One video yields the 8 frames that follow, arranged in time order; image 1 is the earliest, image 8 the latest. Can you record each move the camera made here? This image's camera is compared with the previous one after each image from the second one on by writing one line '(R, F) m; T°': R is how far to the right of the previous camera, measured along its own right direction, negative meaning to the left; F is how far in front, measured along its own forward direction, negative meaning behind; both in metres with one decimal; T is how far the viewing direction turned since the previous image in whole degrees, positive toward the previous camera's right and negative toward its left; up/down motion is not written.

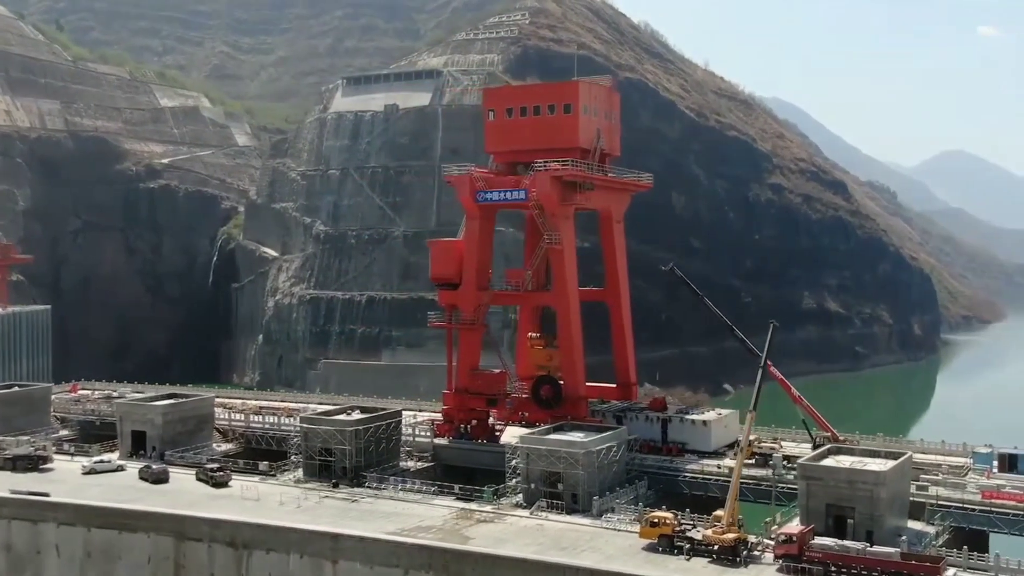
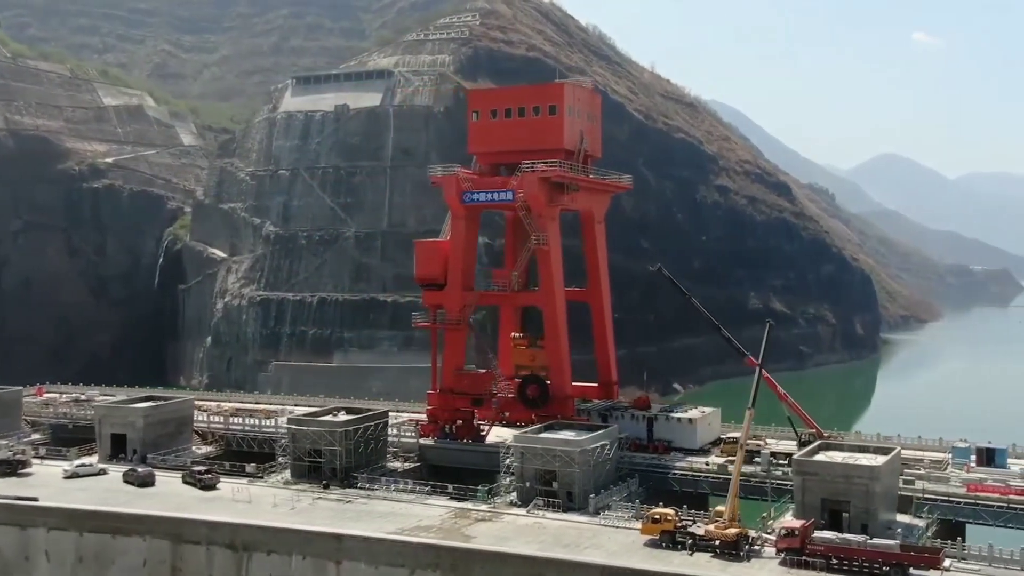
(-1.3, -0.1) m; +3°
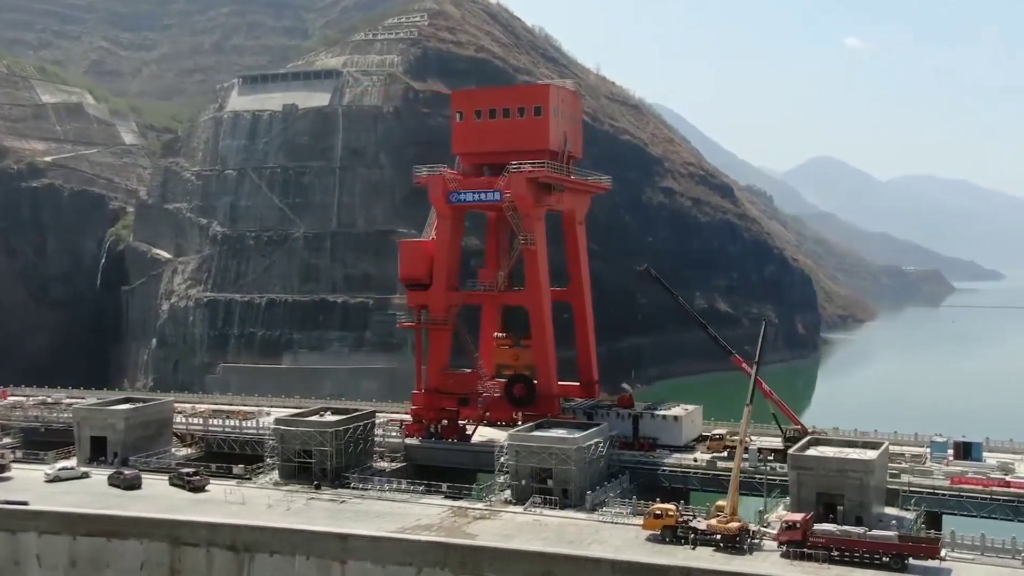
(-1.4, -0.2) m; +3°
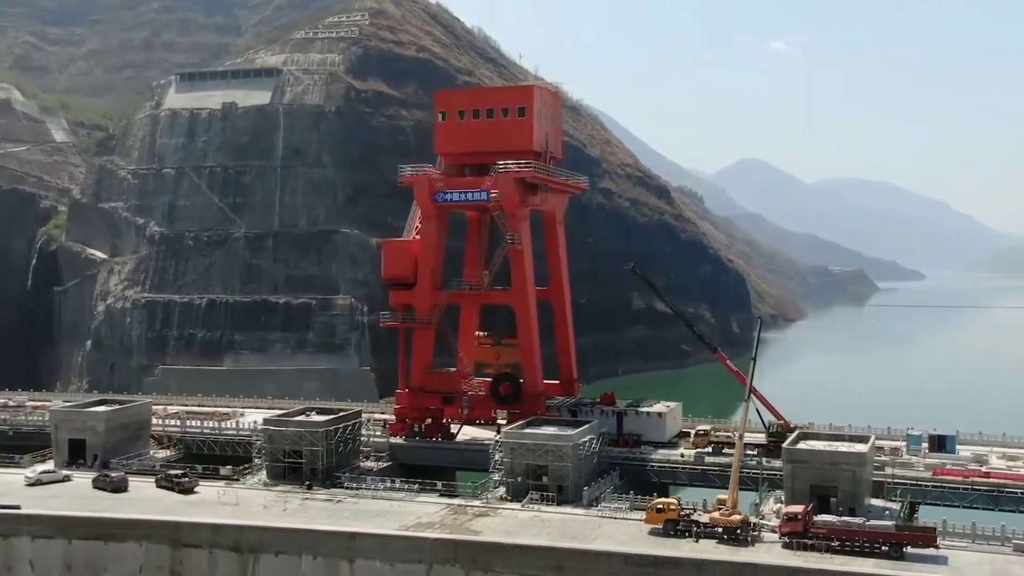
(-1.7, -0.2) m; +4°
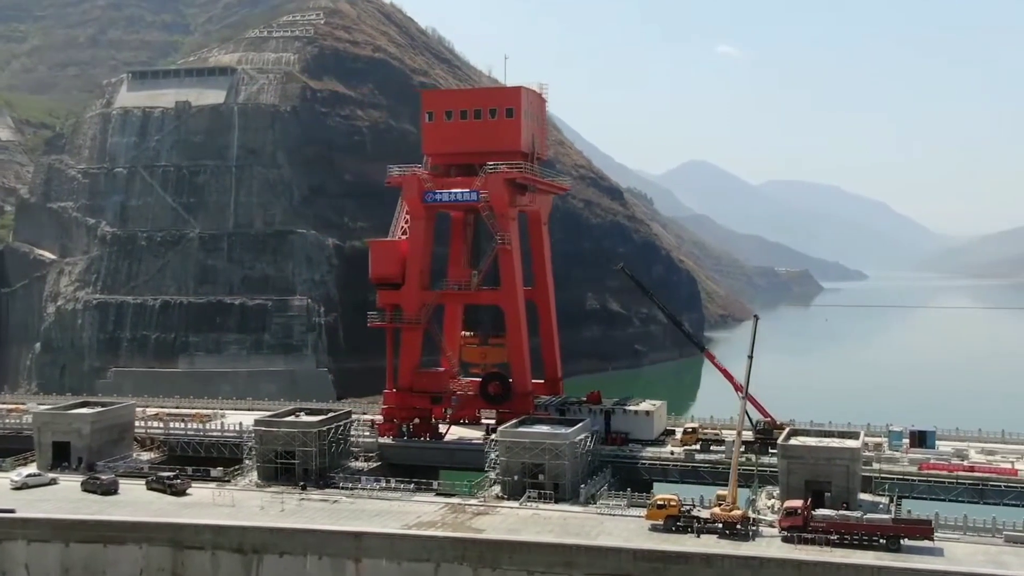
(-1.2, -0.2) m; +3°
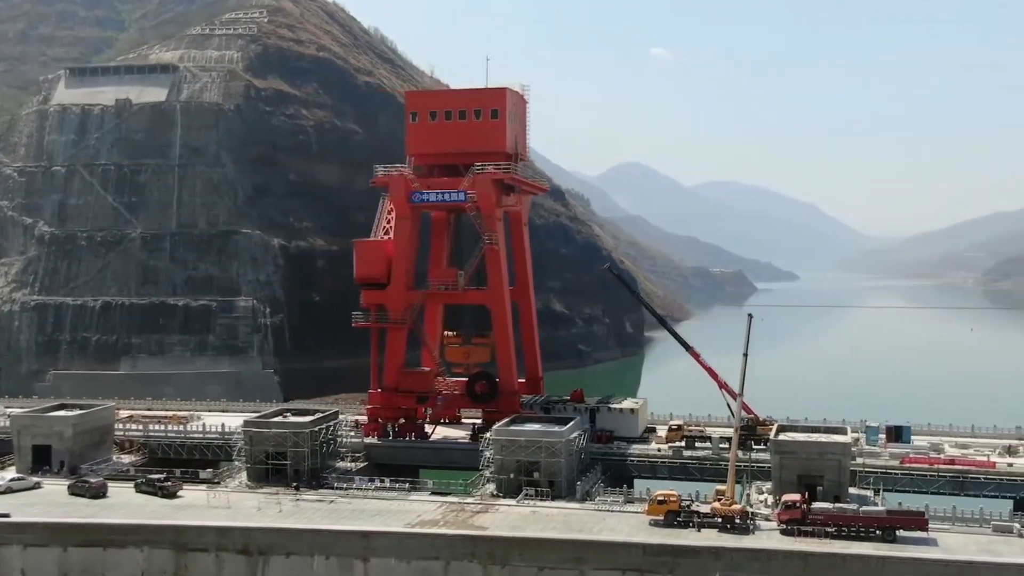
(-1.6, -0.2) m; +4°
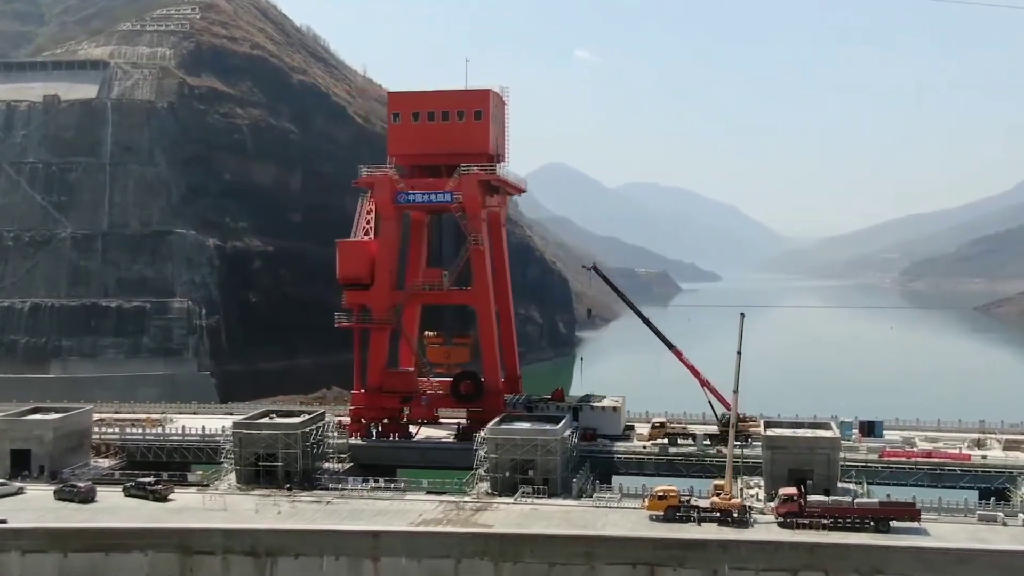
(-1.8, -0.2) m; +4°
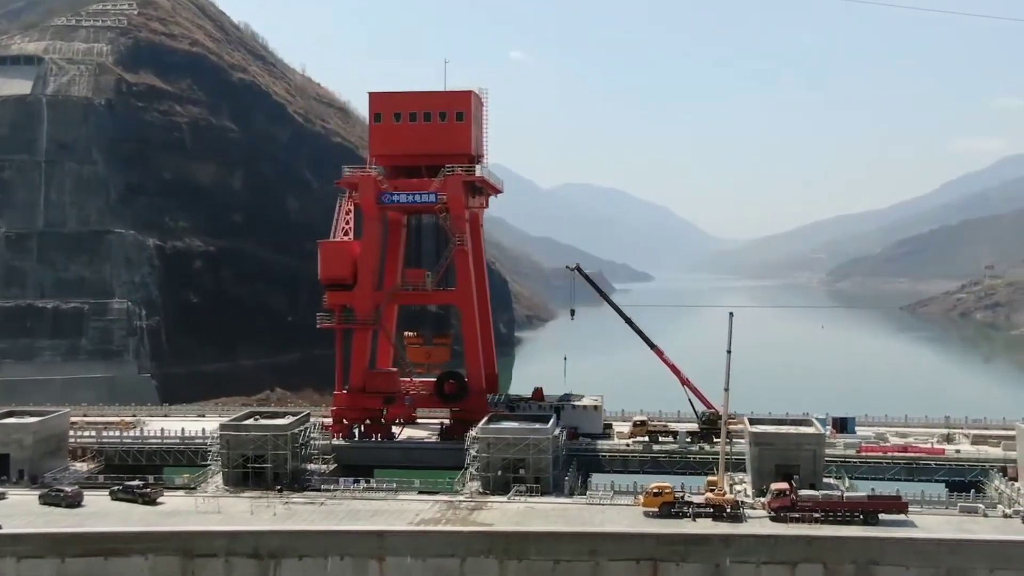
(-1.6, -0.2) m; +4°
